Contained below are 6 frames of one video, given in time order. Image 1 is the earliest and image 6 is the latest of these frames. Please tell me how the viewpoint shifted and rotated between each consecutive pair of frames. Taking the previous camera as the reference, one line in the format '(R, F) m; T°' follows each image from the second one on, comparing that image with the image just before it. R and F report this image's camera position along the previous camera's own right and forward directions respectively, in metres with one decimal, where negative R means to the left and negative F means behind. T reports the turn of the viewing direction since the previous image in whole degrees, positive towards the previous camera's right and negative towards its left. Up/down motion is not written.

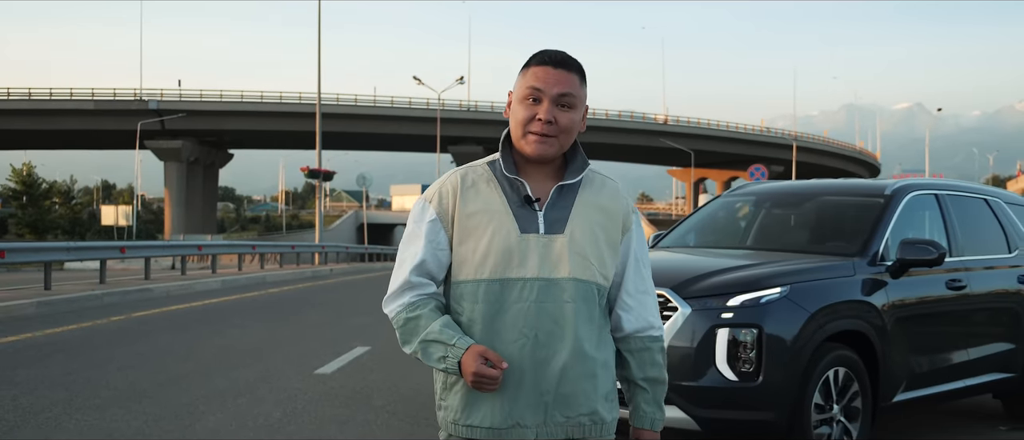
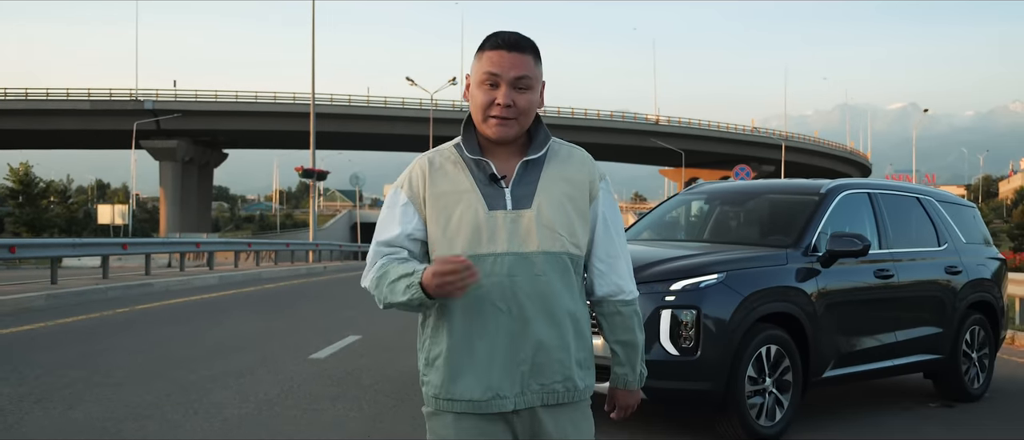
(+0.1, -0.7) m; 0°
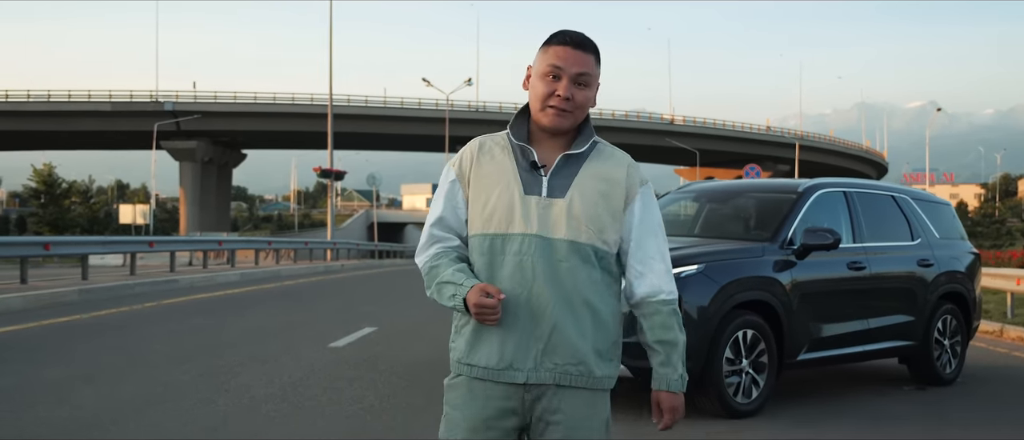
(+0.1, -0.6) m; -1°
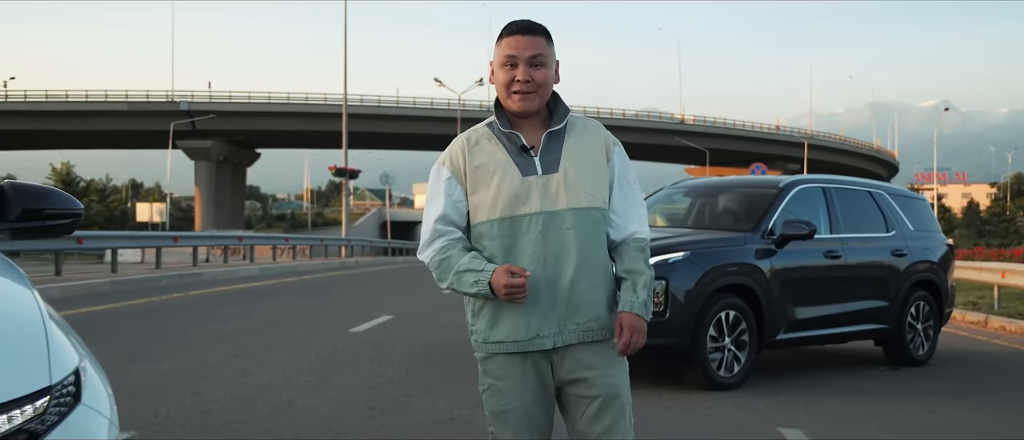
(0.0, -0.7) m; -1°
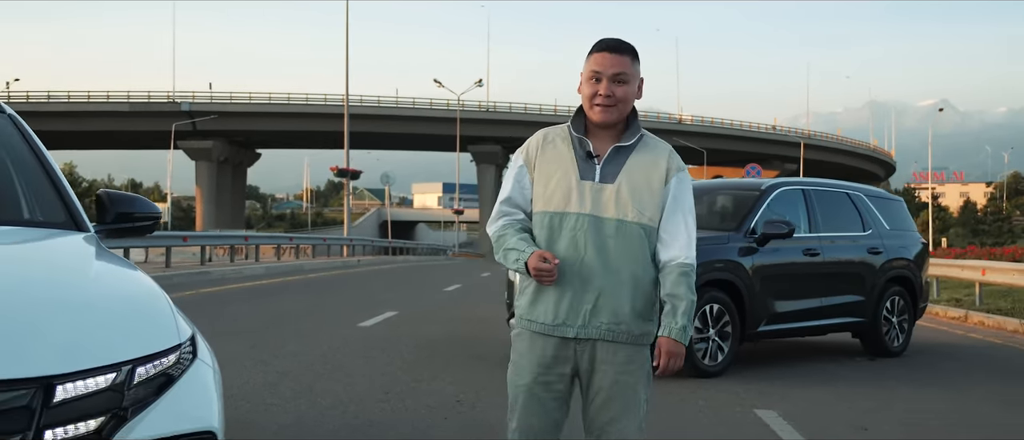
(0.0, -0.6) m; 0°
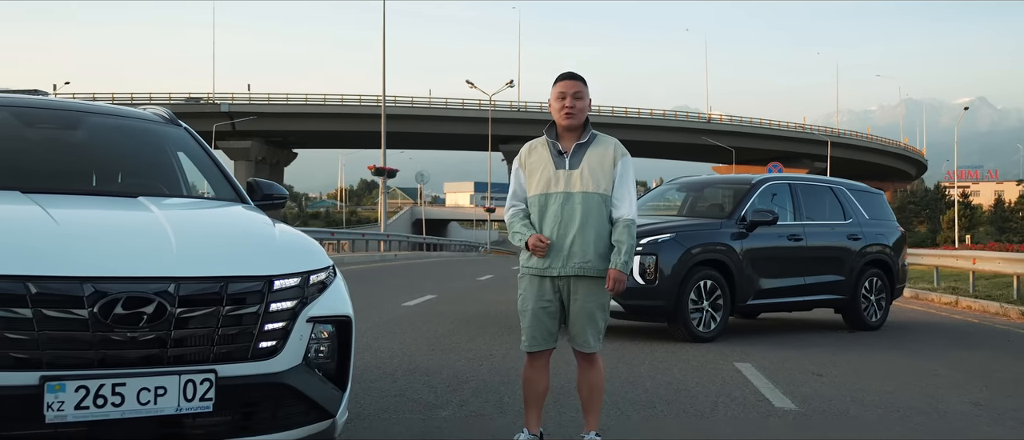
(+0.1, -1.4) m; -2°
